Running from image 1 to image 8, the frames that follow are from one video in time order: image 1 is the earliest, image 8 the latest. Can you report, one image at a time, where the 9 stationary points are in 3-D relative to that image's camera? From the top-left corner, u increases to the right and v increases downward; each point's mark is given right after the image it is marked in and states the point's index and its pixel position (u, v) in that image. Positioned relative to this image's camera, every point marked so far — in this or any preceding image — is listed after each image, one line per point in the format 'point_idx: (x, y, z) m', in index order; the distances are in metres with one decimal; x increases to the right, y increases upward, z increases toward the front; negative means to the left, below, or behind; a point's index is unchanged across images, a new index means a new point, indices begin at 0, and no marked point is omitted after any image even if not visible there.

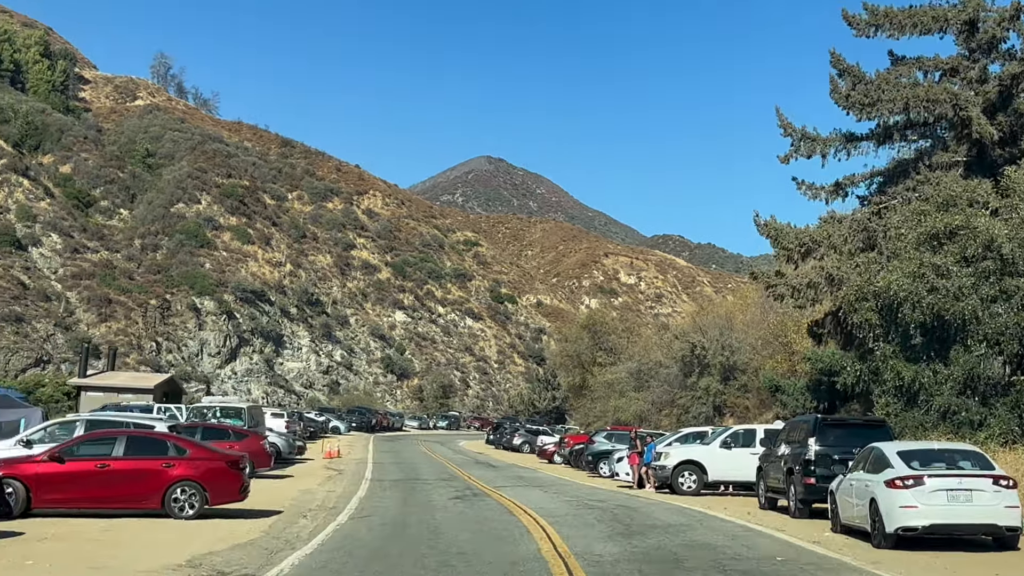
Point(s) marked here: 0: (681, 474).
0: (+3.7, -4.0, +18.5) m
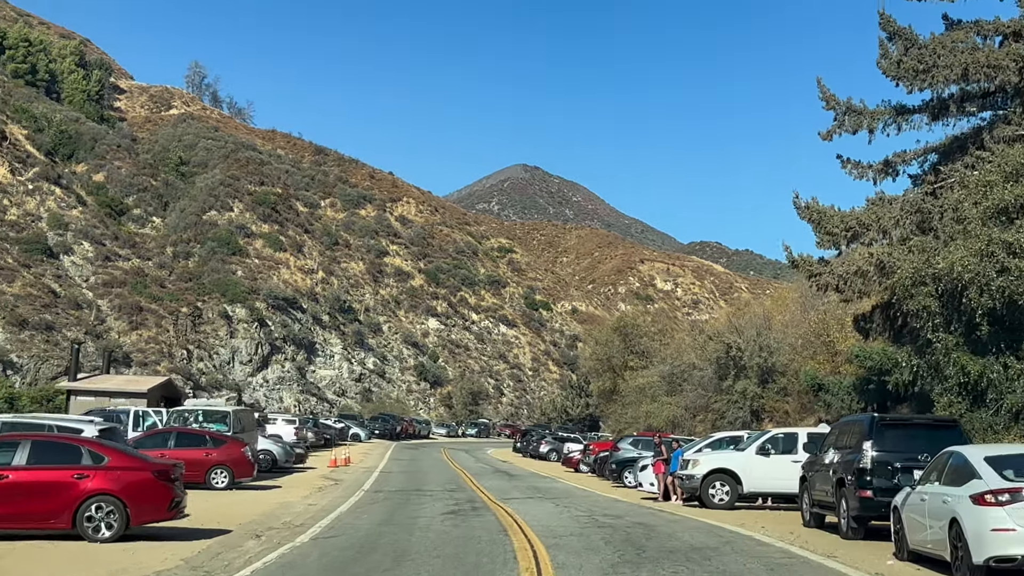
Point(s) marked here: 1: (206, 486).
0: (+3.8, -3.7, +16.2) m
1: (-6.2, -4.0, +17.3) m
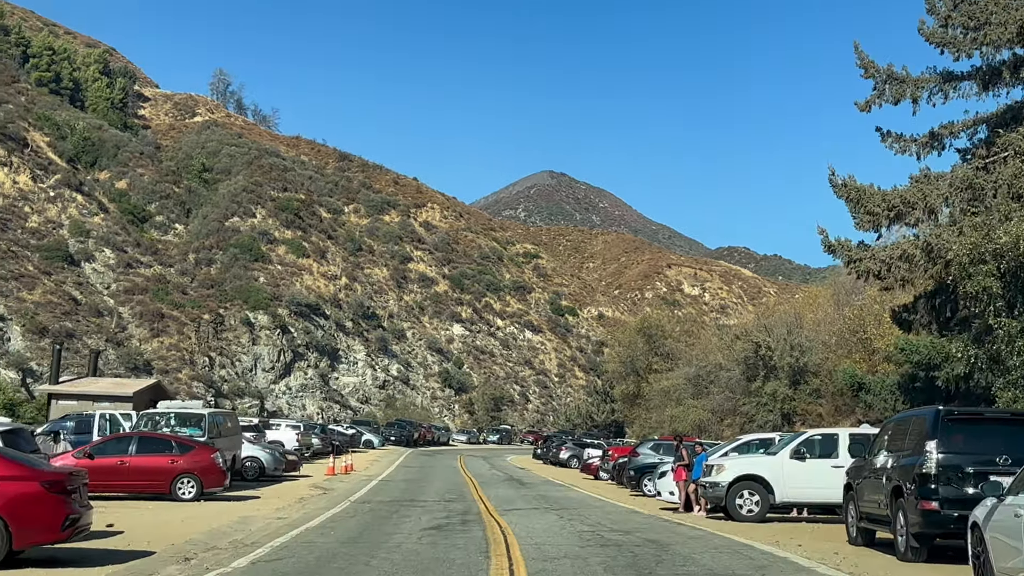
0: (+3.8, -3.4, +14.2) m
1: (-6.2, -3.8, +15.6) m
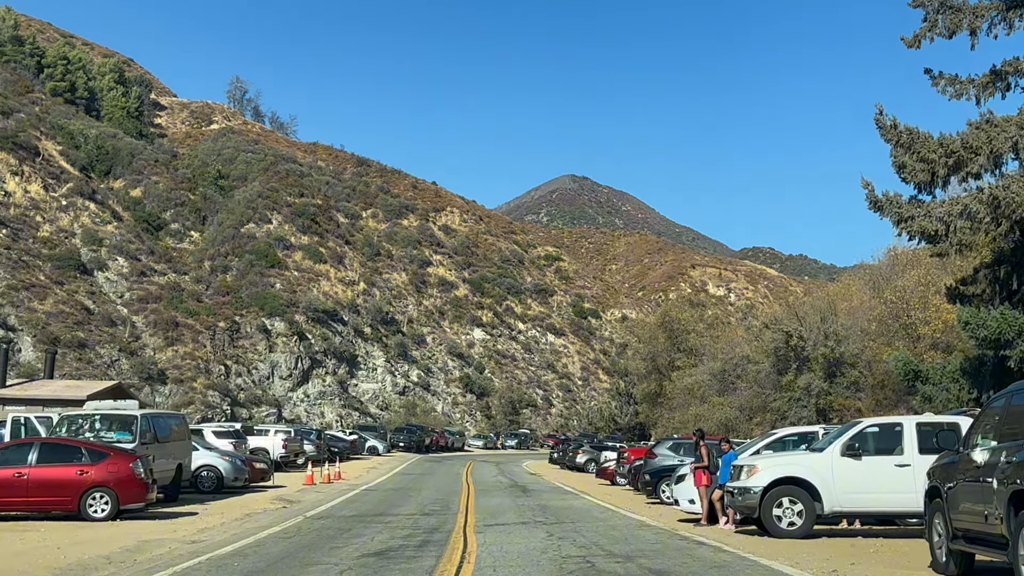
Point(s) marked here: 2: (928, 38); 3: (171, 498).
0: (+3.5, -2.8, +11.2) m
1: (-6.5, -3.4, +12.9) m
2: (+8.4, +5.0, +17.3) m
3: (-6.3, -4.0, +16.0) m
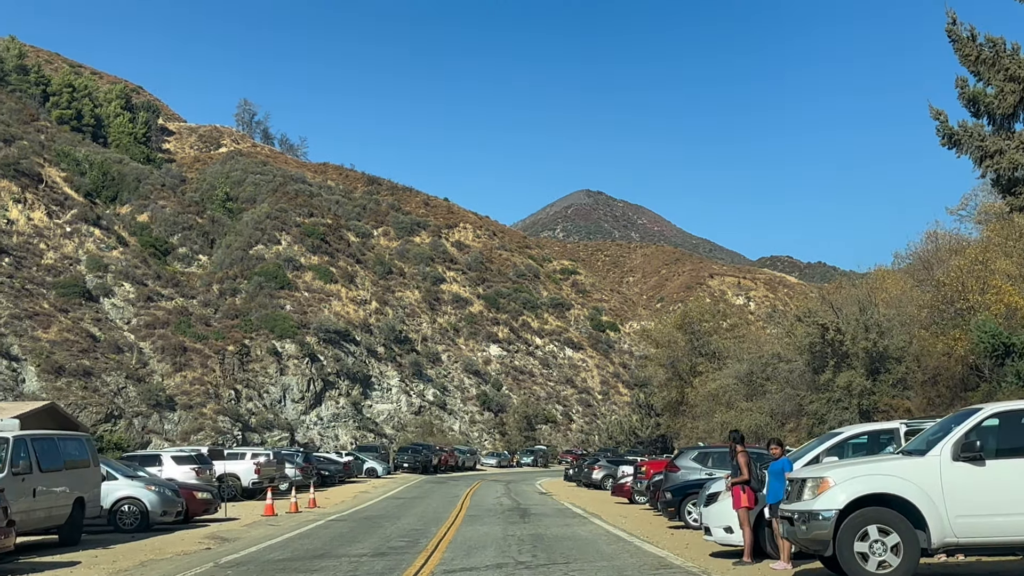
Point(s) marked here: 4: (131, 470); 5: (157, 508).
0: (+3.1, -2.2, +7.7) m
1: (-6.8, -3.2, +9.6) m
2: (+7.8, +5.7, +13.8) m
3: (-6.5, -3.8, +12.7) m
4: (-7.0, -3.4, +15.8) m
5: (-6.1, -3.8, +14.8) m
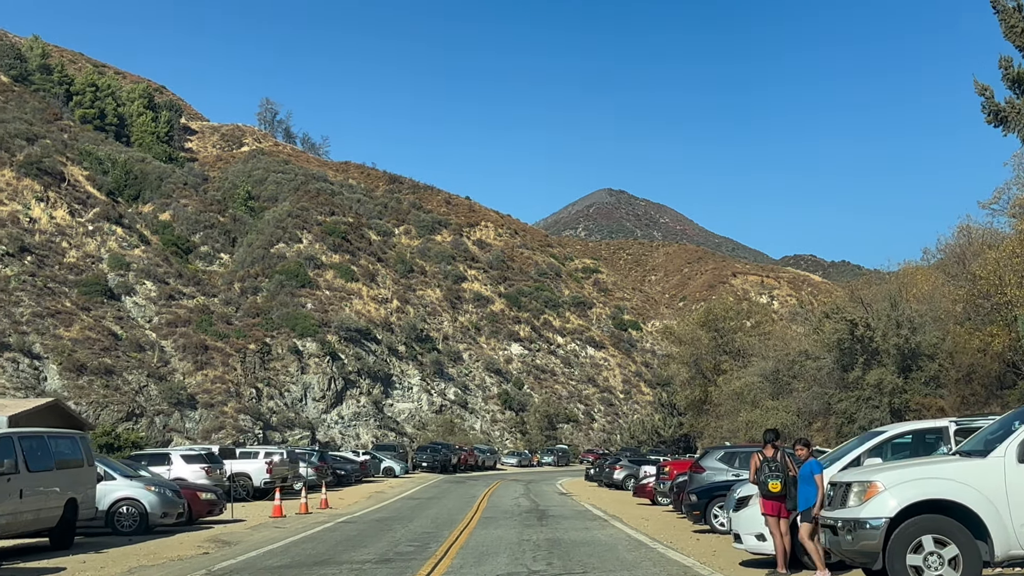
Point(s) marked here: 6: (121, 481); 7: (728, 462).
0: (+3.2, -2.0, +6.9) m
1: (-6.6, -3.0, +9.0) m
2: (+8.1, +5.9, +12.9) m
3: (-6.3, -3.7, +12.1) m
4: (-6.8, -3.2, +15.3) m
5: (-5.9, -3.7, +14.2) m
6: (-6.4, -3.2, +14.1) m
7: (+3.8, -3.0, +14.9) m
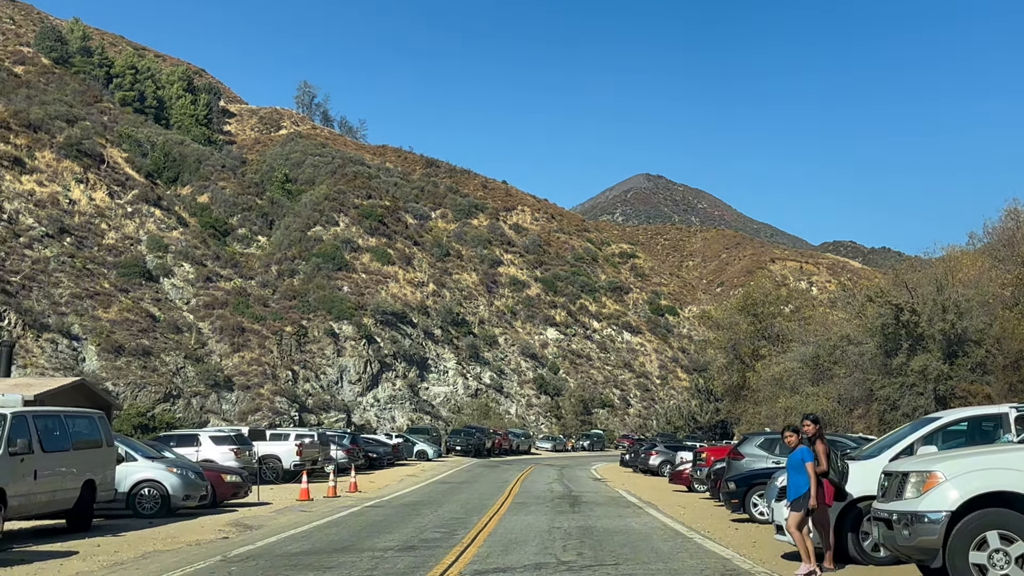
0: (+3.4, -1.8, +6.2) m
1: (-6.4, -2.7, +8.7) m
2: (+8.5, +6.2, +11.8) m
3: (-5.9, -3.3, +11.8) m
4: (-6.2, -2.8, +15.0) m
5: (-5.4, -3.3, +13.9) m
6: (-5.9, -2.8, +13.8) m
7: (+4.3, -2.7, +14.2) m
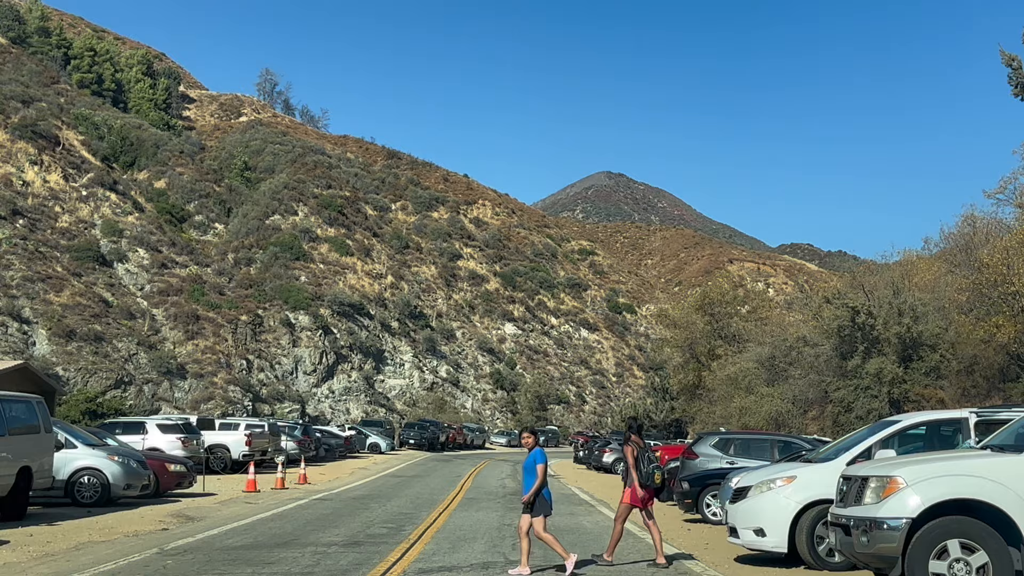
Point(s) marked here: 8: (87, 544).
0: (+3.0, -1.9, +6.1) m
1: (-6.9, -2.5, +8.2) m
2: (+8.1, +6.0, +12.0) m
3: (-6.6, -3.0, +11.3) m
4: (-7.0, -2.5, +14.5) m
5: (-6.1, -3.0, +13.4) m
6: (-6.7, -2.5, +13.3) m
7: (+3.5, -2.6, +14.2) m
8: (-4.8, -2.9, +9.9) m
